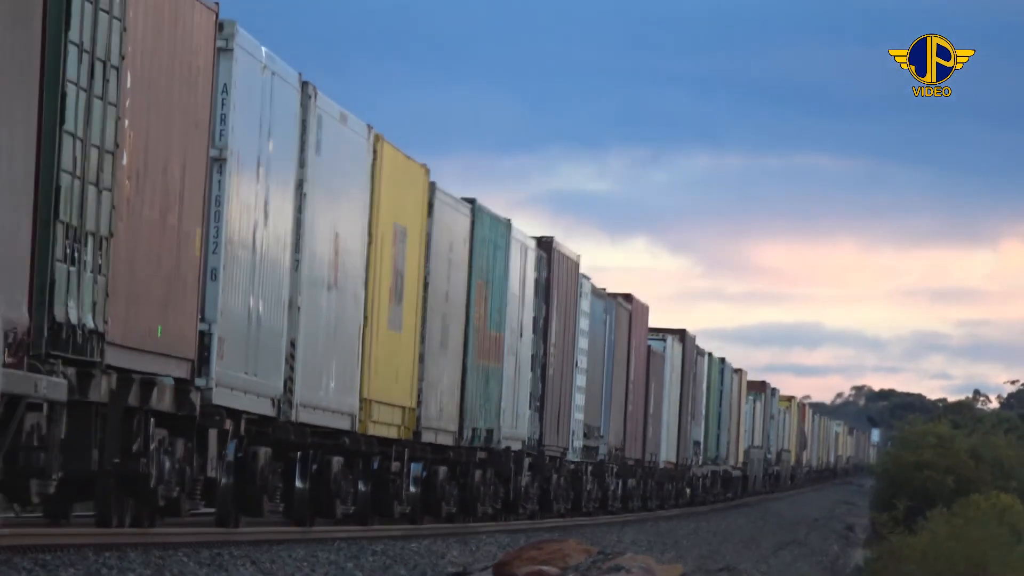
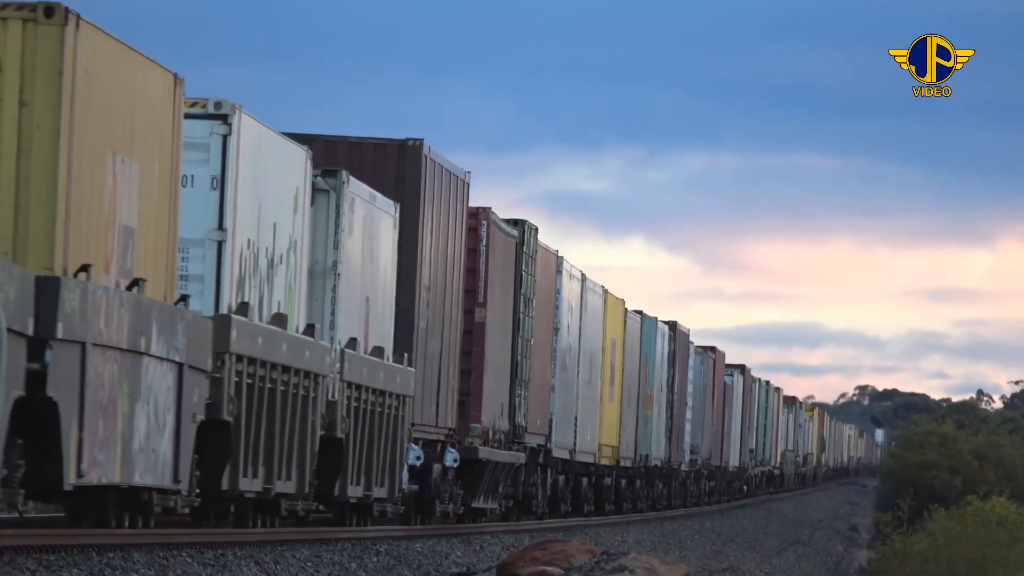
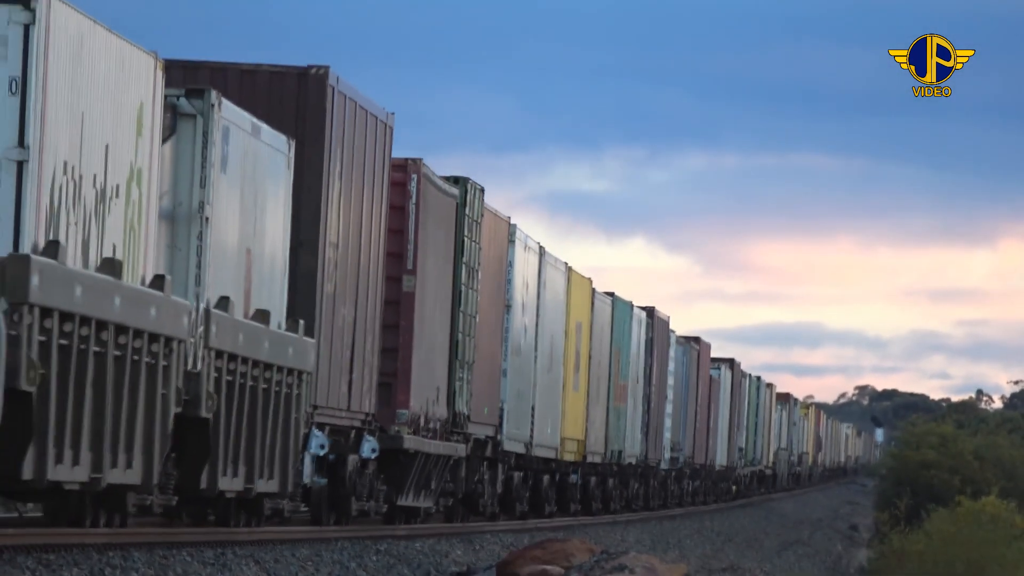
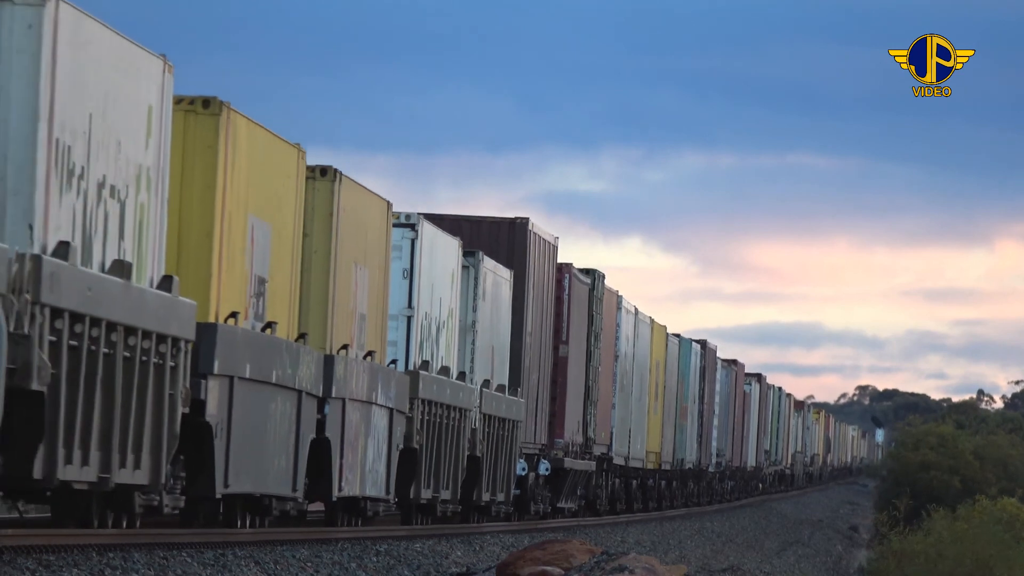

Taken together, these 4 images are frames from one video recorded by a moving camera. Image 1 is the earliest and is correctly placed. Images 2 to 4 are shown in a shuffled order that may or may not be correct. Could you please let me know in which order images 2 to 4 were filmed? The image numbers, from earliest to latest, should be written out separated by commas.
3, 2, 4
